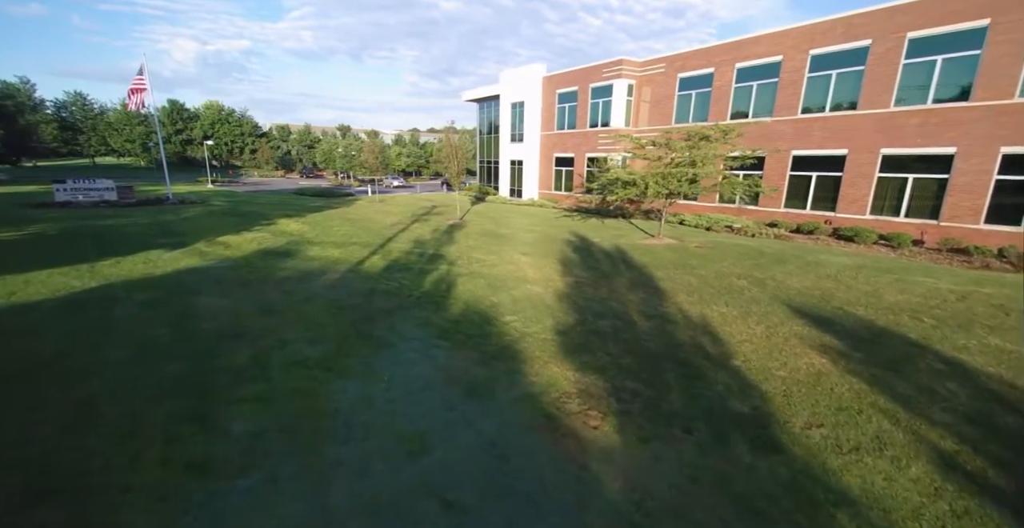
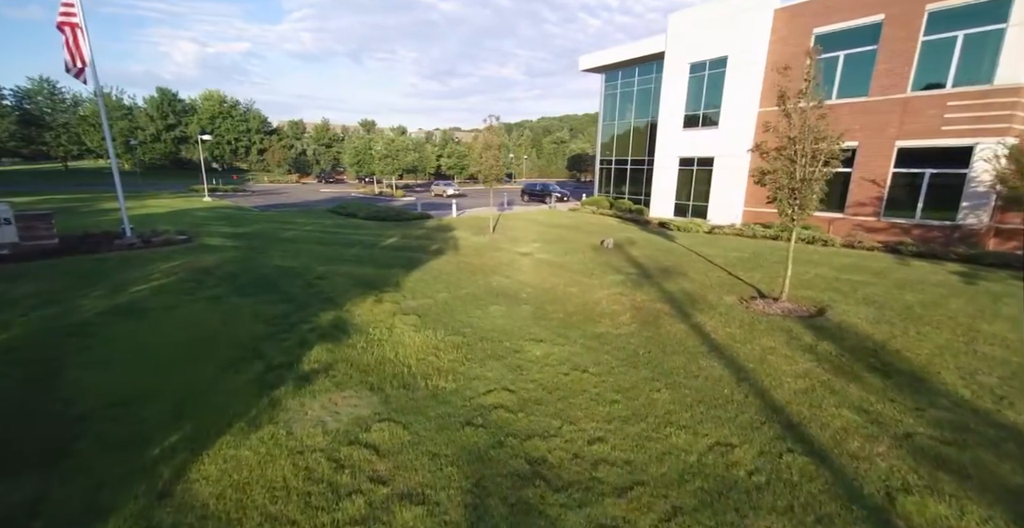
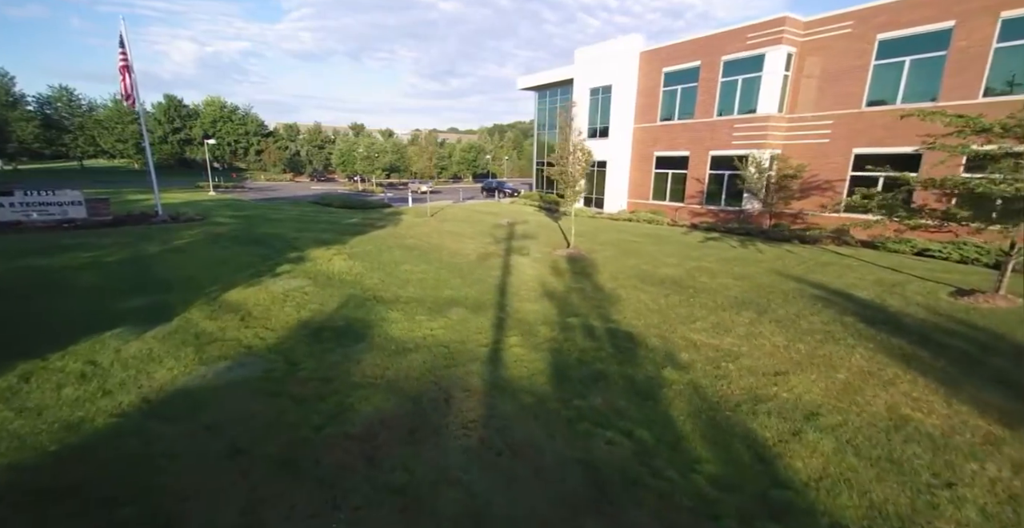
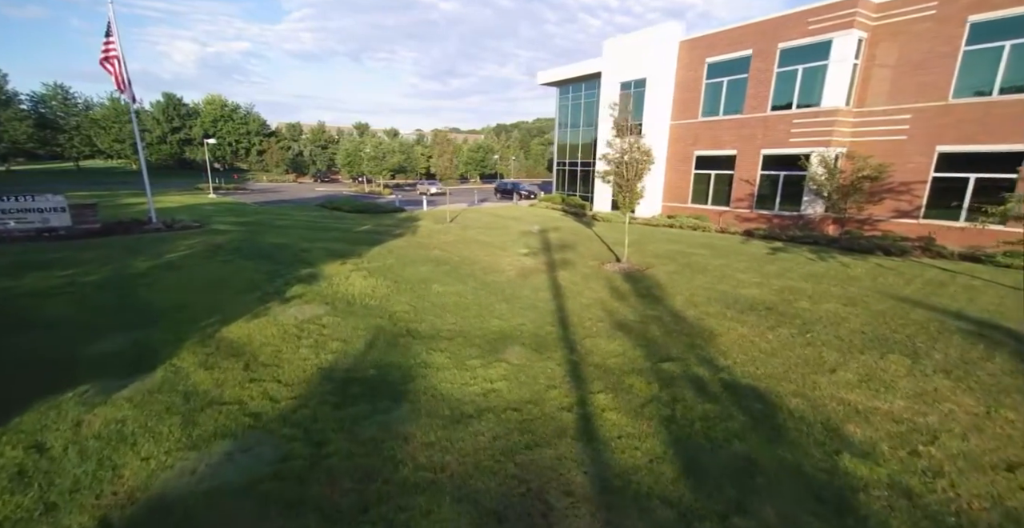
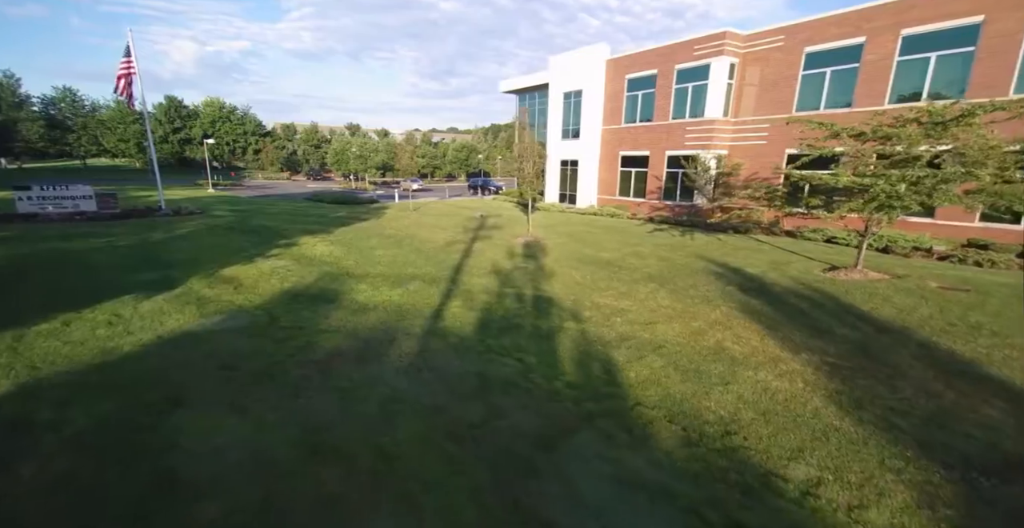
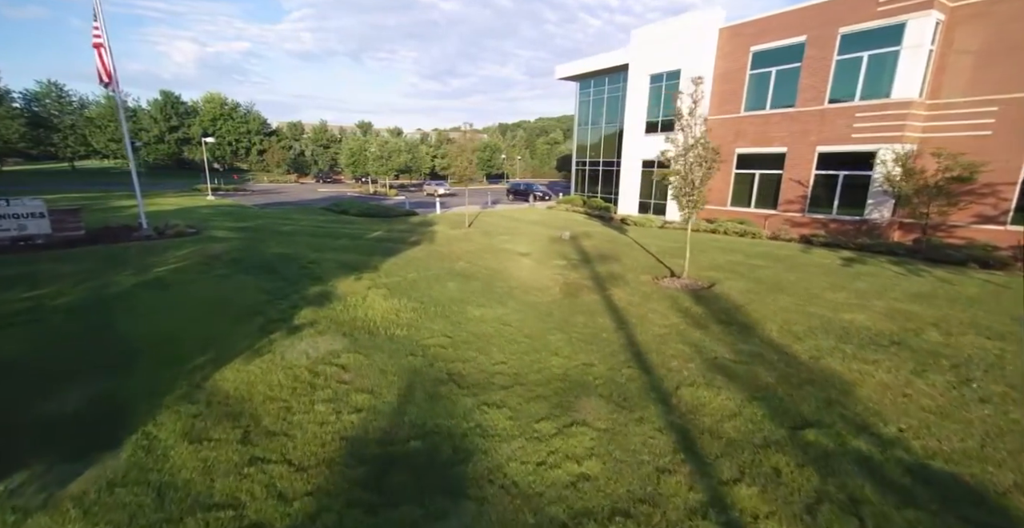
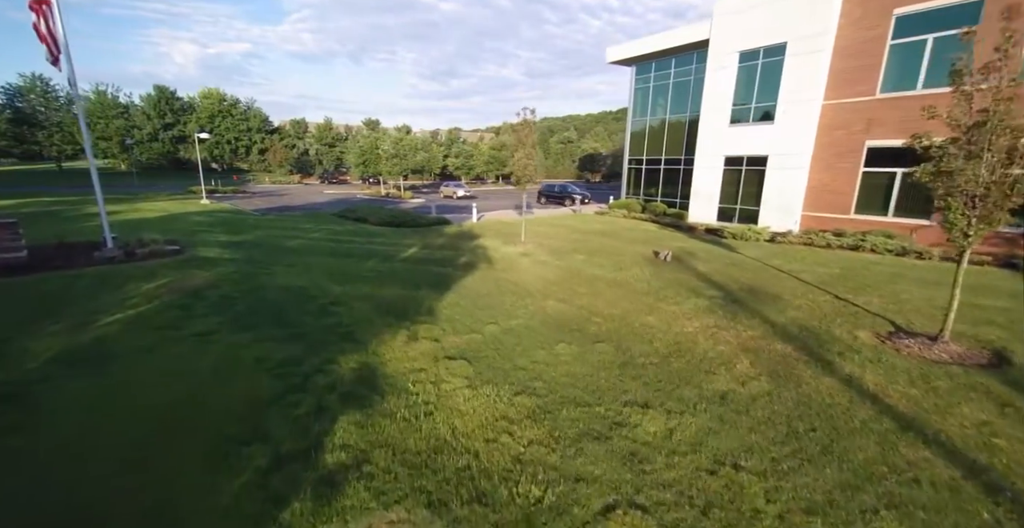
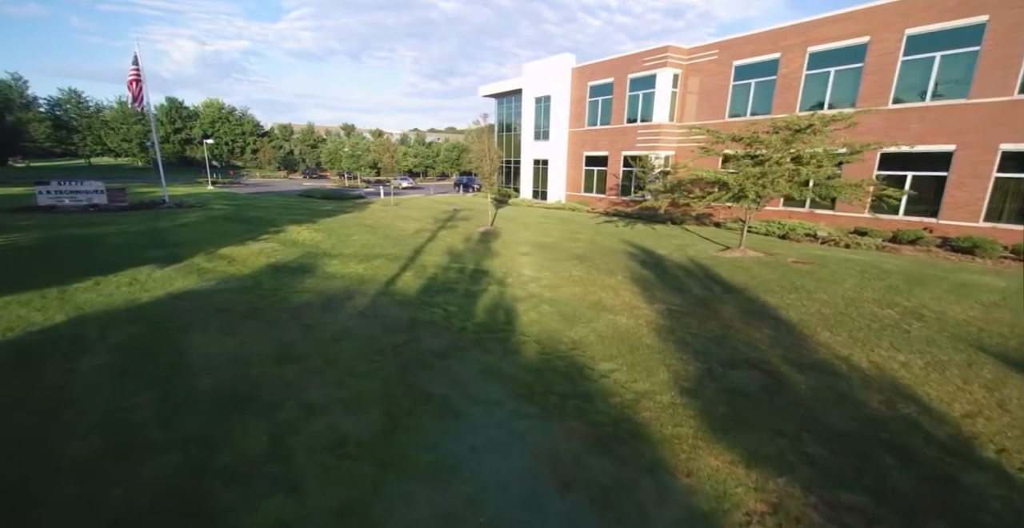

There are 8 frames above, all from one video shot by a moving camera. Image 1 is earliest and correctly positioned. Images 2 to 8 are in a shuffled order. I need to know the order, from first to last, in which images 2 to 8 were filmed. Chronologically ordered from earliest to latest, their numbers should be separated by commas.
8, 5, 3, 4, 6, 2, 7
